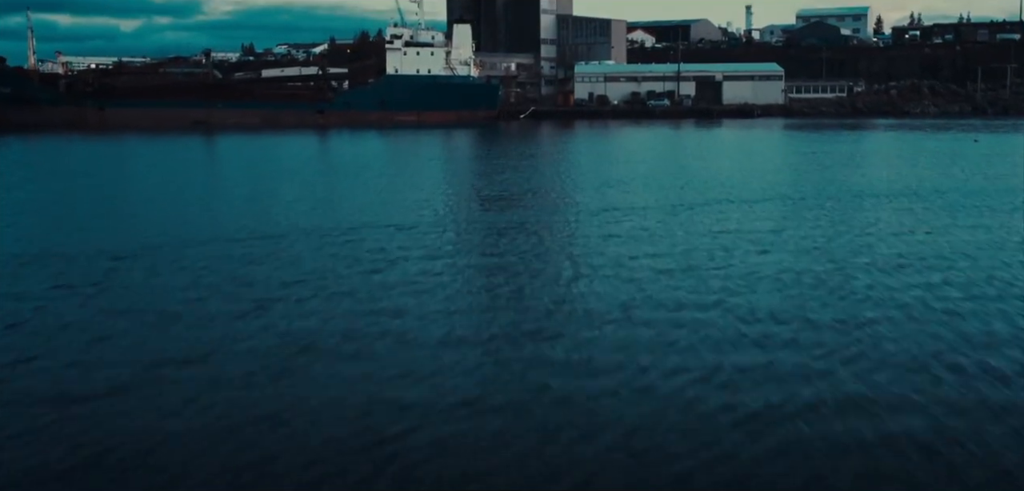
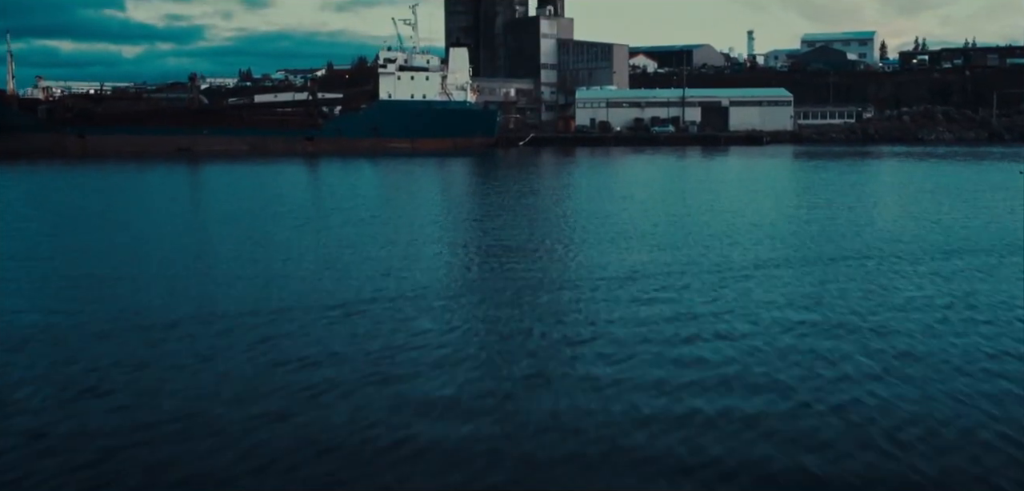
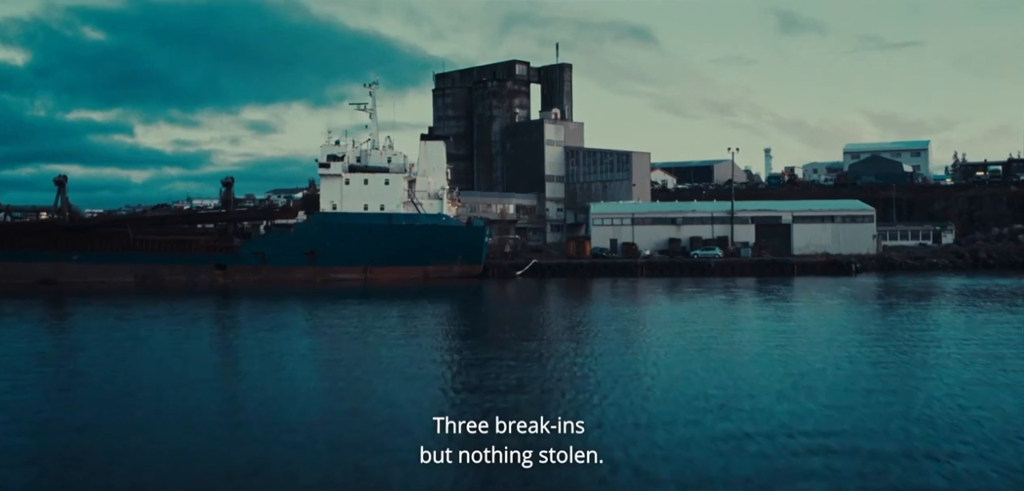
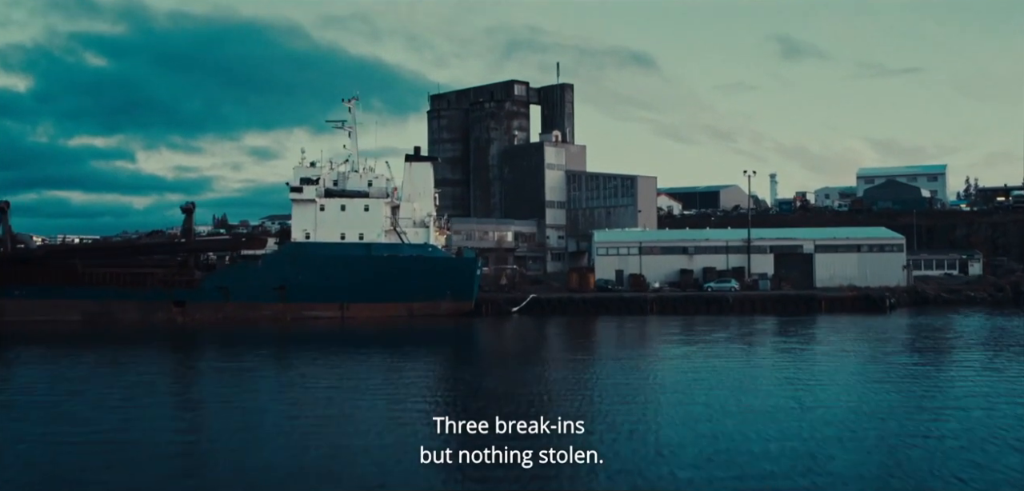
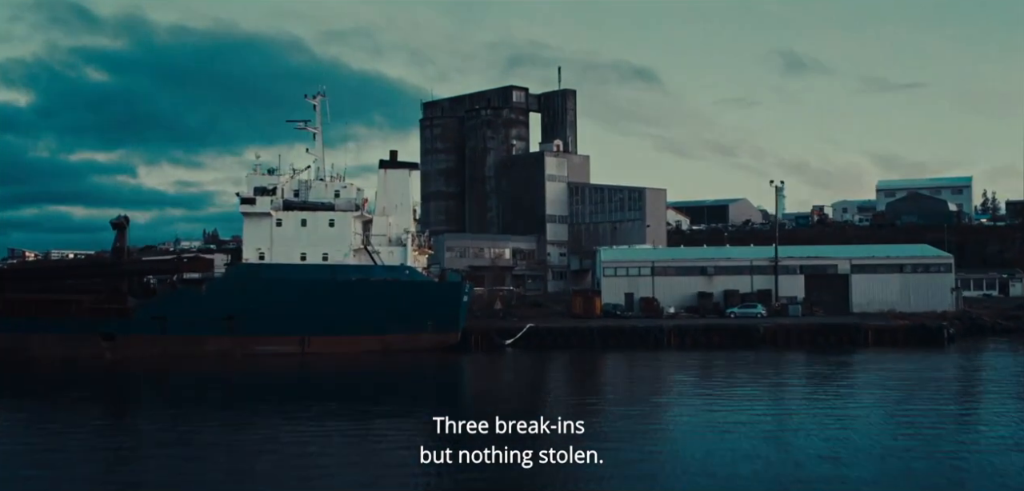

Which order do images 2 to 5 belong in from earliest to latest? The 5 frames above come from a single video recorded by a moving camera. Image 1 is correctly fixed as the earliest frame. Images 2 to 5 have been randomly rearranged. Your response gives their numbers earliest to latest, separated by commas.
2, 3, 4, 5
